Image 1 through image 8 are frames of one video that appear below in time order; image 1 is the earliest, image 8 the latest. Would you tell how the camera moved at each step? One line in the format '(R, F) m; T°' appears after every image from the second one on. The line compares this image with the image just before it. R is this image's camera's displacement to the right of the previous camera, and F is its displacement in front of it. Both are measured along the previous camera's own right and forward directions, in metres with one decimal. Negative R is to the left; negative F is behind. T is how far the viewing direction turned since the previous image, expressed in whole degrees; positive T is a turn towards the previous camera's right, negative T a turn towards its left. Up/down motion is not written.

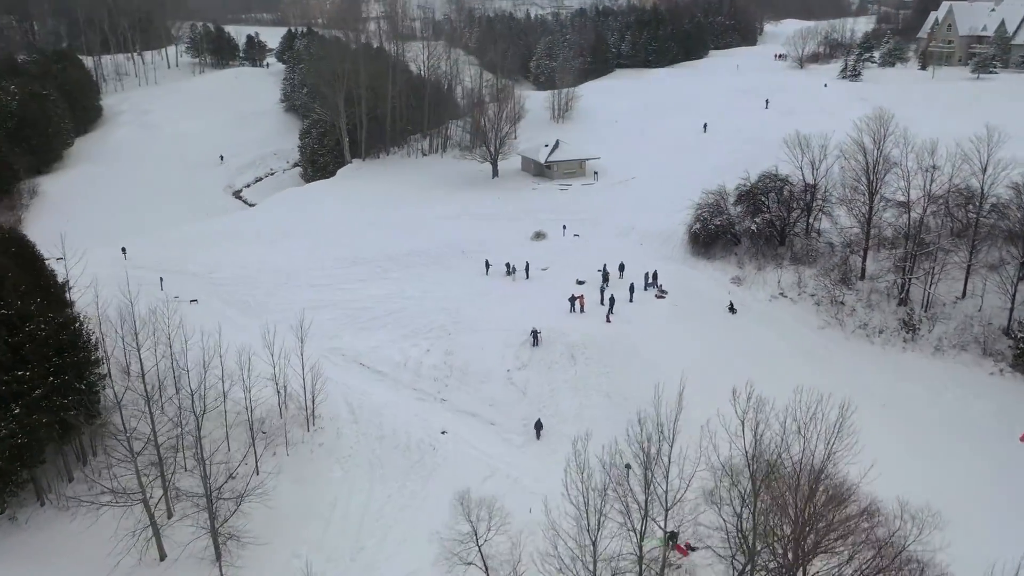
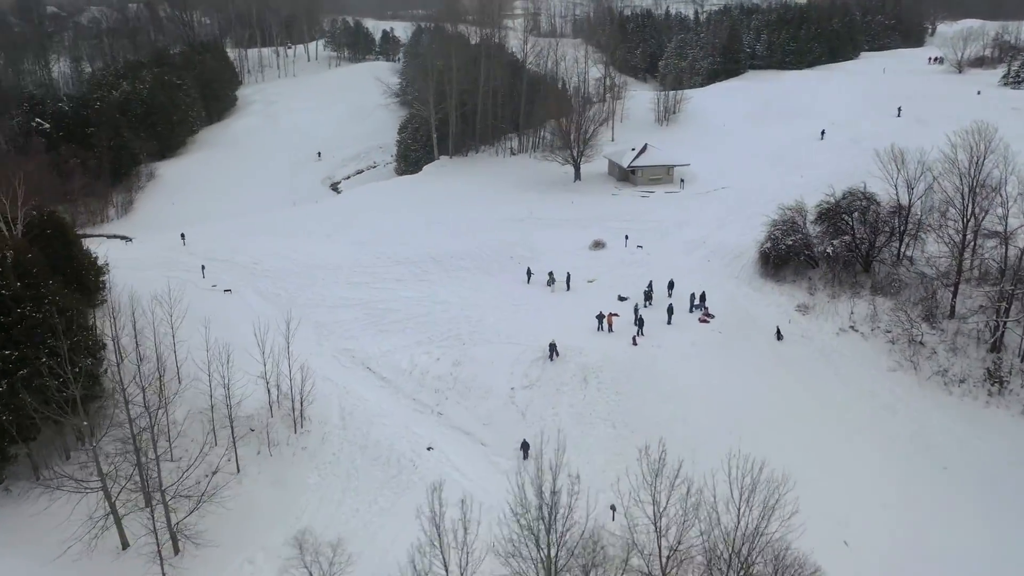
(+4.3, +2.1) m; -11°
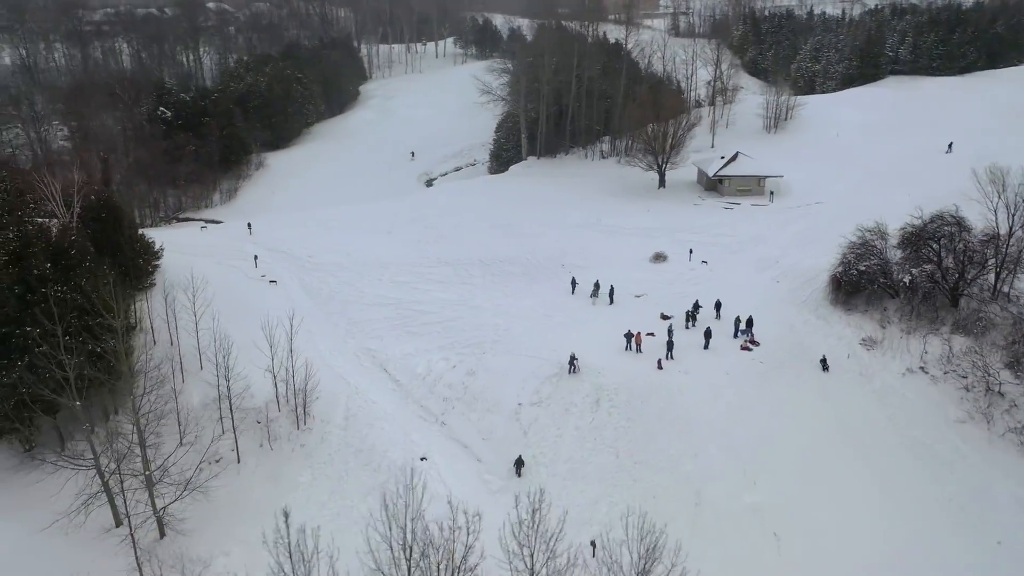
(+3.8, +1.4) m; -10°
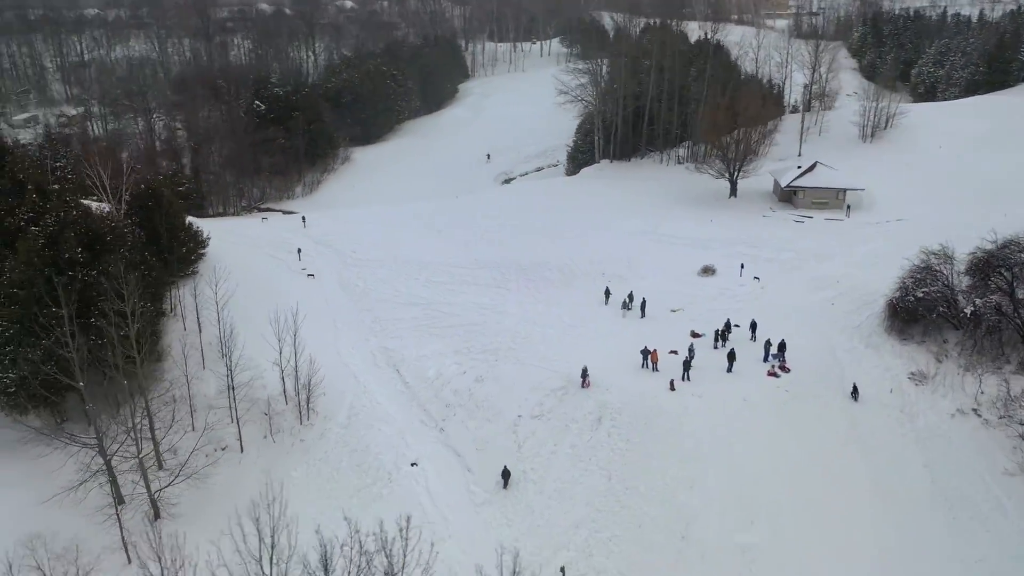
(+3.2, +1.0) m; -8°
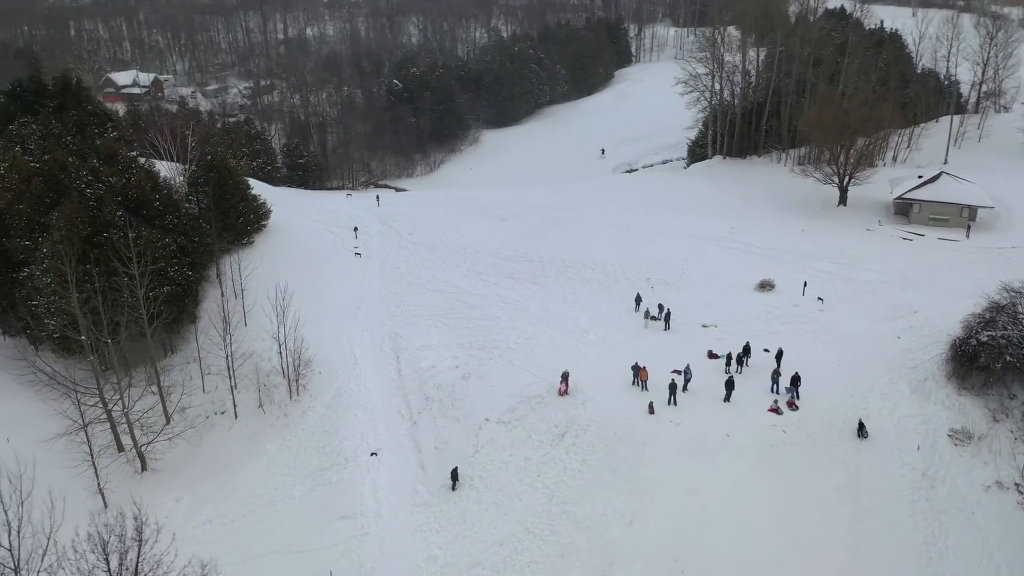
(+5.9, +1.8) m; -14°
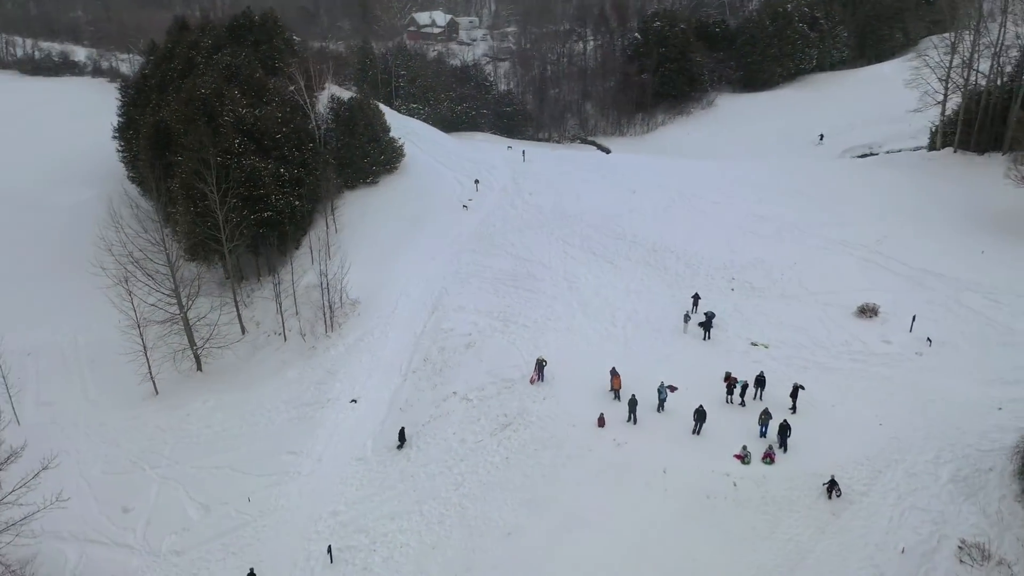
(+8.5, +3.1) m; -23°
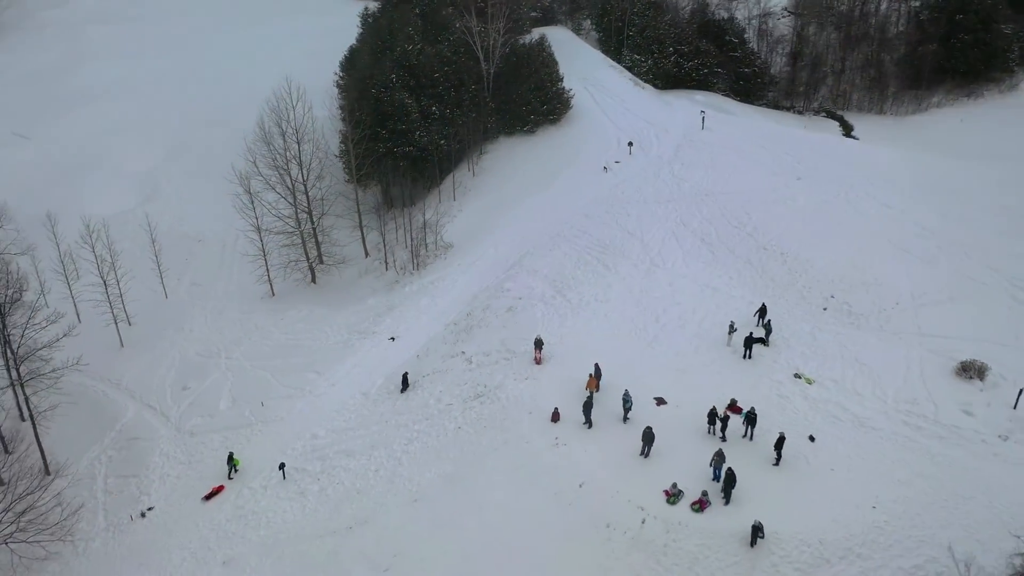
(+7.3, +2.4) m; -22°
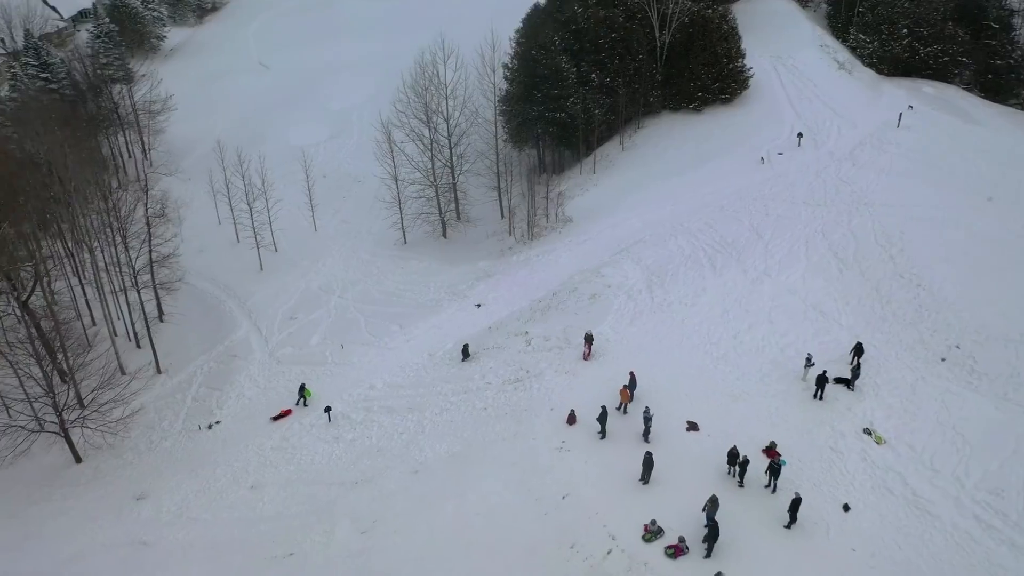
(+4.1, +1.5) m; -17°
